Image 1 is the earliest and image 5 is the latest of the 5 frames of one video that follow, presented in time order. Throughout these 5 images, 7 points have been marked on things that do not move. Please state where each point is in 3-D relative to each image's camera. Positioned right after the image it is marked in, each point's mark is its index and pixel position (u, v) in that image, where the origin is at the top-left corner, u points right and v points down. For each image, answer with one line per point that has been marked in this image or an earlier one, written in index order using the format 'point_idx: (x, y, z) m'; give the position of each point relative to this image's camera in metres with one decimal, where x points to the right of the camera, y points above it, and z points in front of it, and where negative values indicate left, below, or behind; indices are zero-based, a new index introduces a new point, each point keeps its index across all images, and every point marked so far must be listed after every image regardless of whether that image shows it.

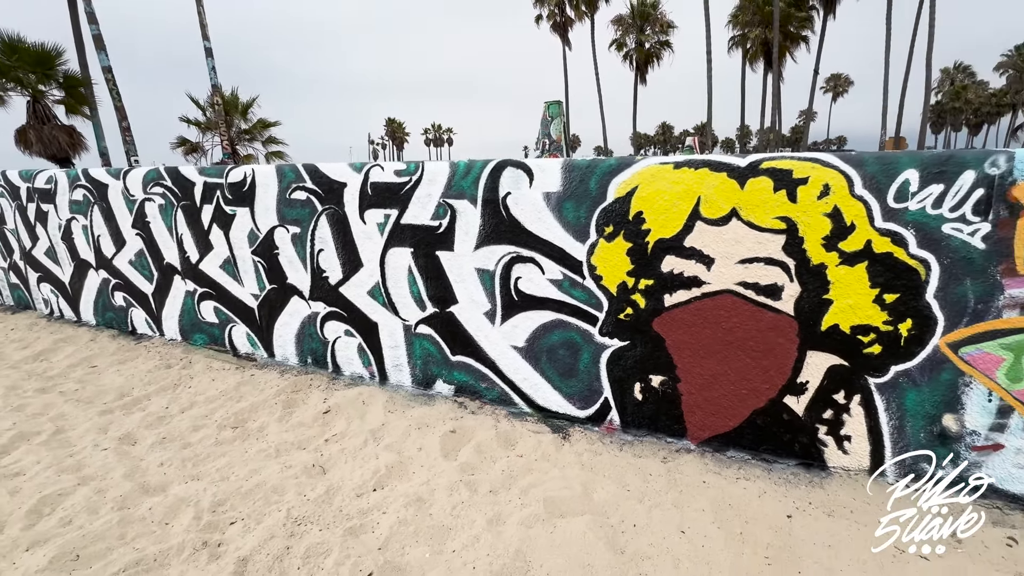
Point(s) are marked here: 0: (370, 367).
0: (-1.2, -0.6, +3.8) m
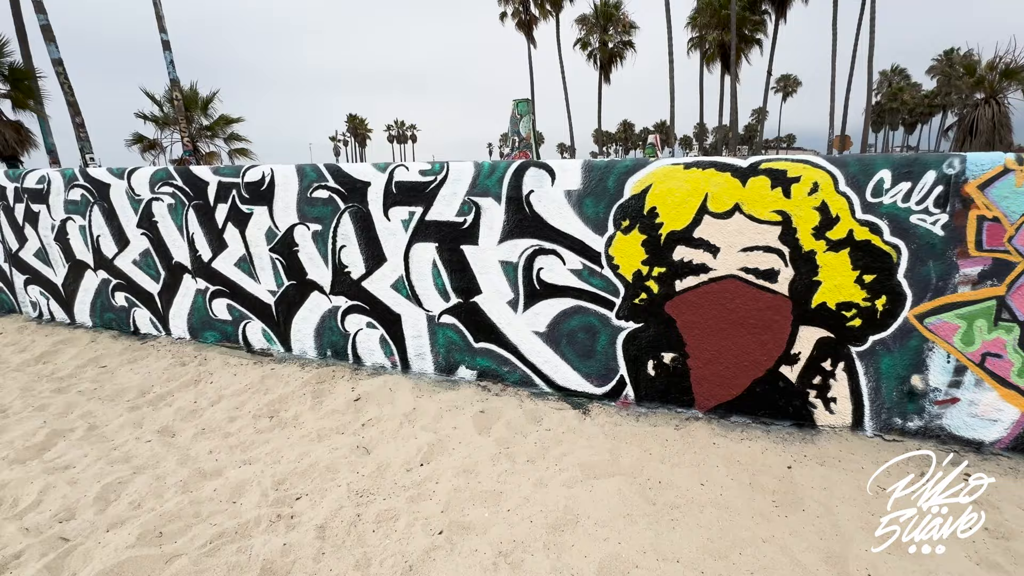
0: (-1.0, -0.6, +4.0) m
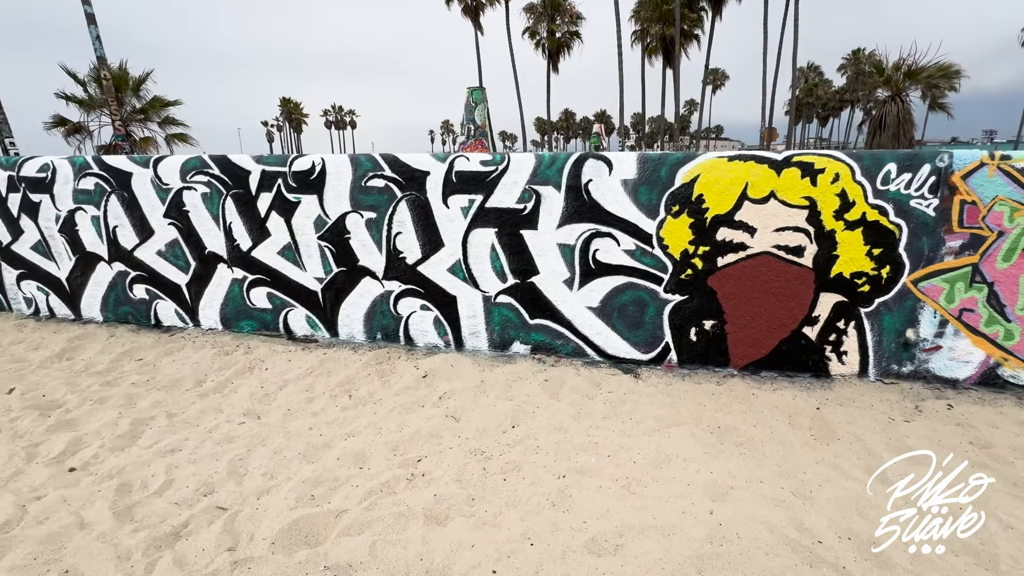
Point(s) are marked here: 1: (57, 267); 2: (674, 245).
0: (-0.6, -0.4, +4.2) m
1: (-4.8, +0.2, +5.0) m
2: (+1.3, +0.3, +3.6) m
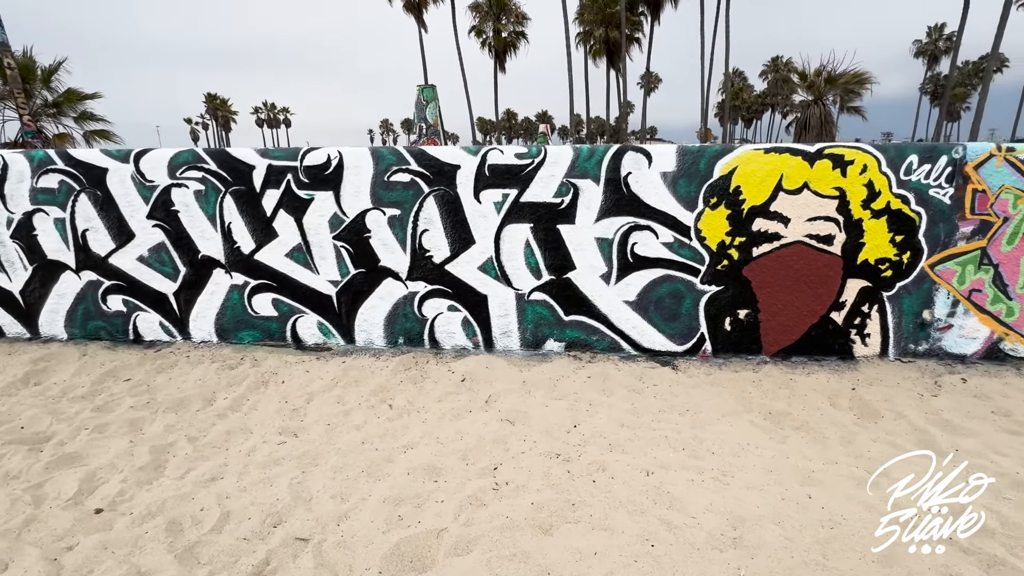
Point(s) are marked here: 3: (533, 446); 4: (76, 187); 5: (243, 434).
0: (-0.3, -0.4, +4.1) m
1: (-4.6, +0.1, +4.3) m
2: (+1.6, +0.4, +3.7) m
3: (+0.1, -1.0, +2.9) m
4: (-3.7, +0.9, +4.0) m
5: (-1.7, -0.9, +3.0) m
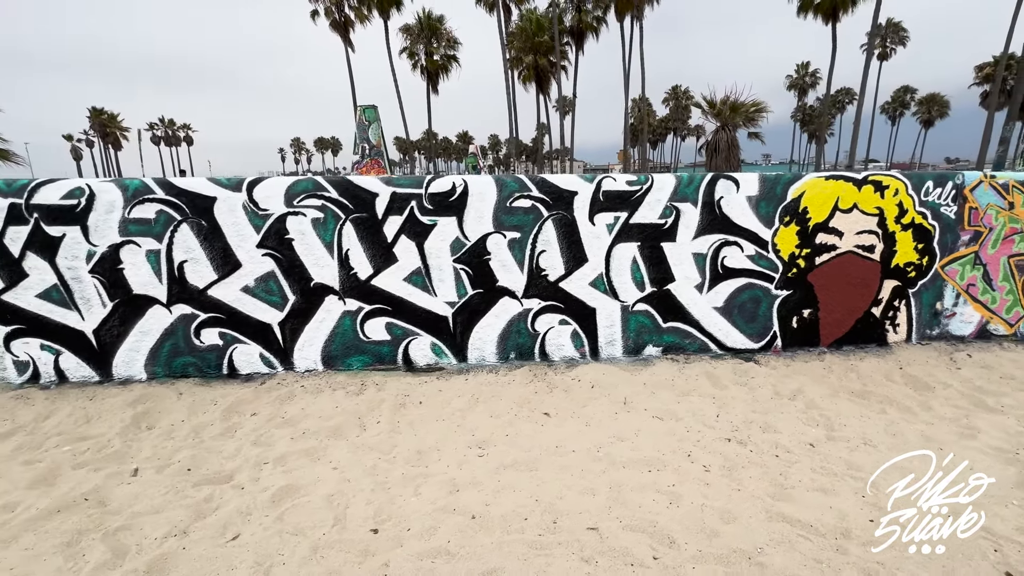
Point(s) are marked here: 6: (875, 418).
0: (+0.7, -0.6, +4.4) m
1: (-3.6, -0.2, +3.9) m
2: (+2.5, +0.4, +4.4) m
3: (+1.3, -1.0, +3.3) m
4: (-2.7, +0.6, +3.8) m
5: (-0.5, -1.1, +3.1) m
6: (+2.7, -1.0, +3.5) m
